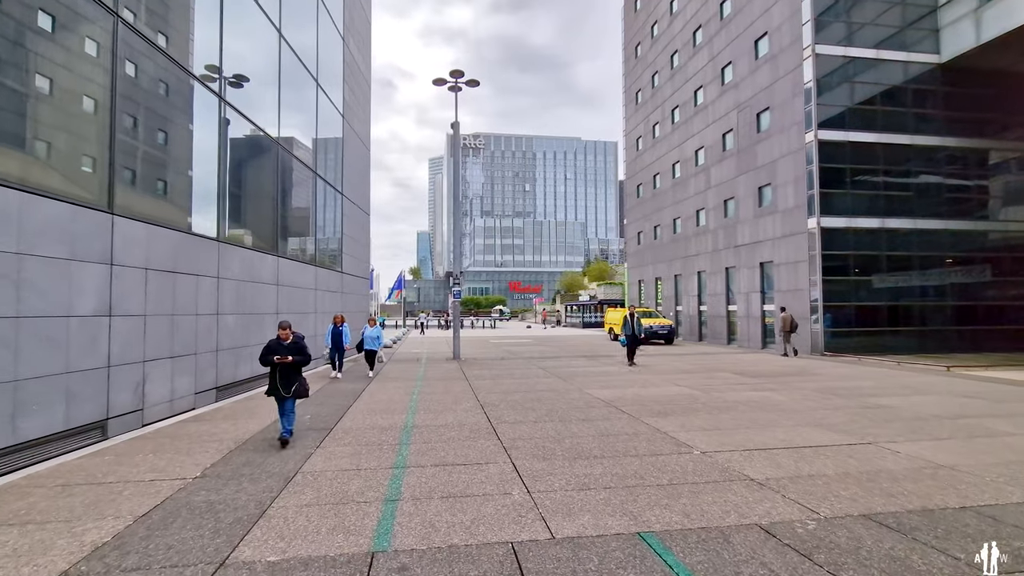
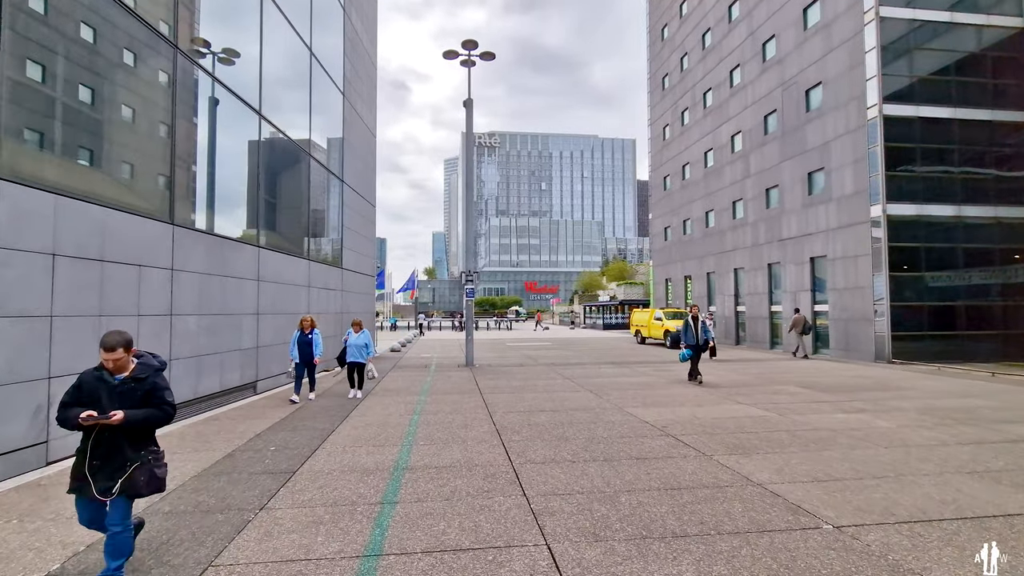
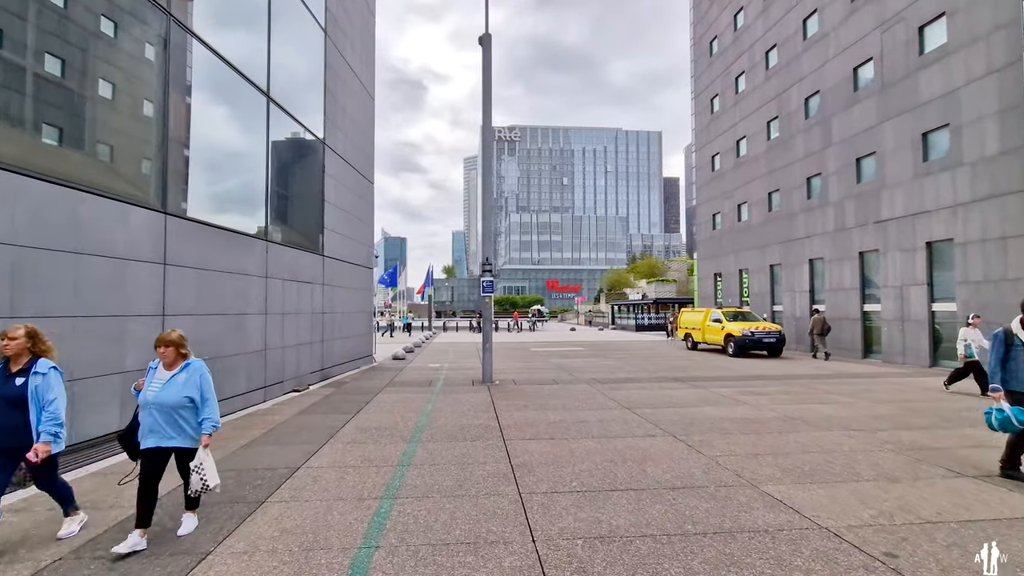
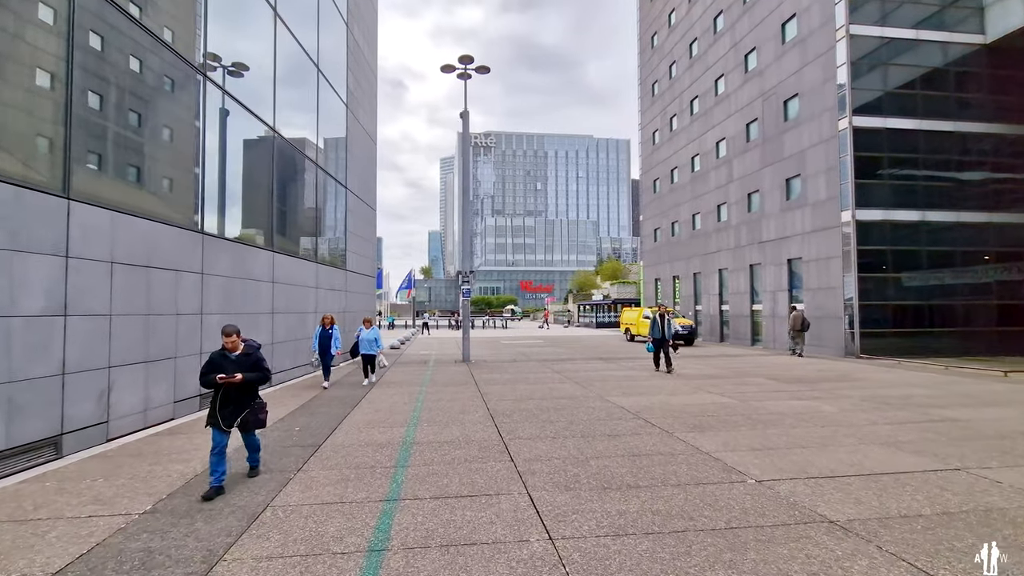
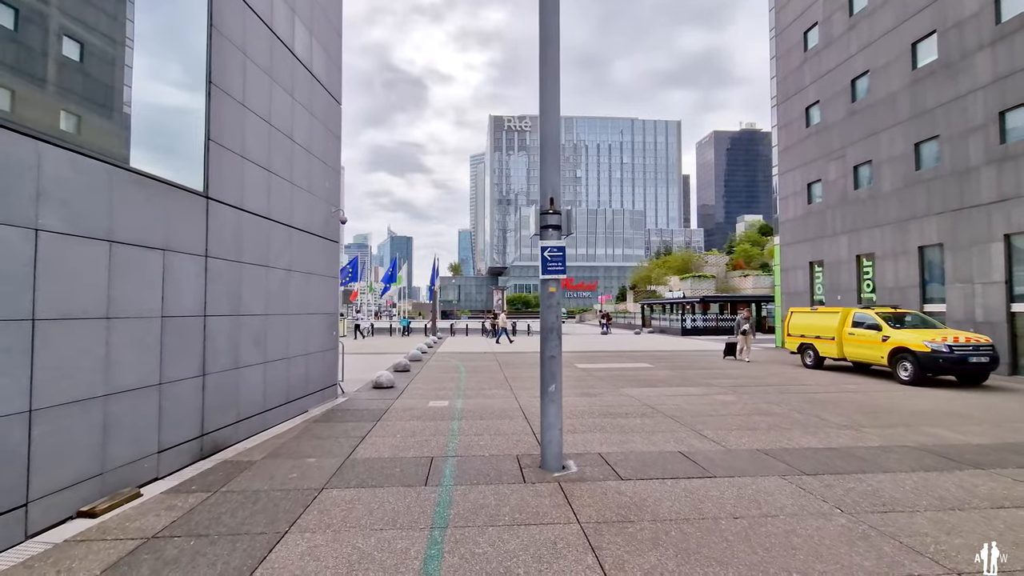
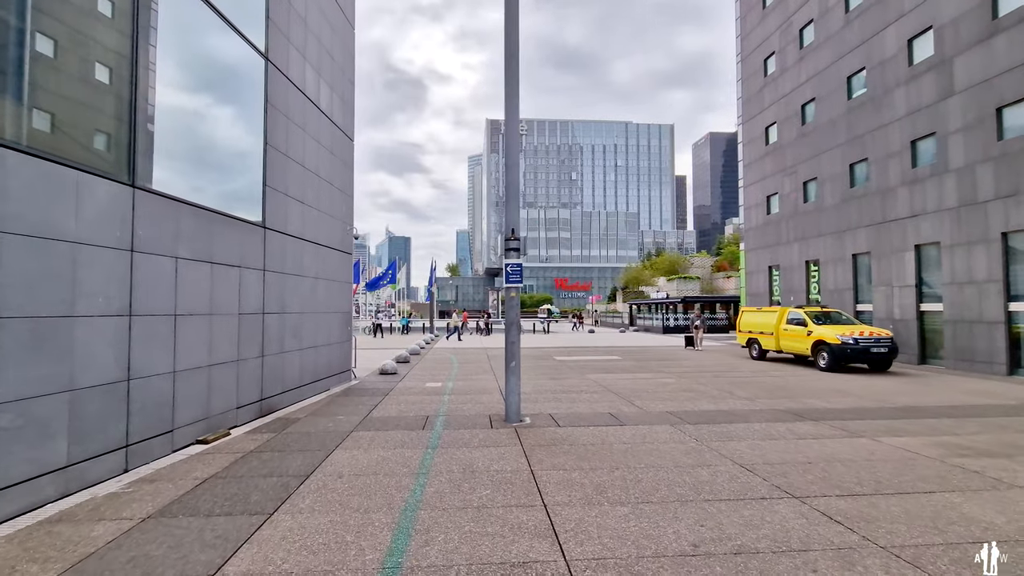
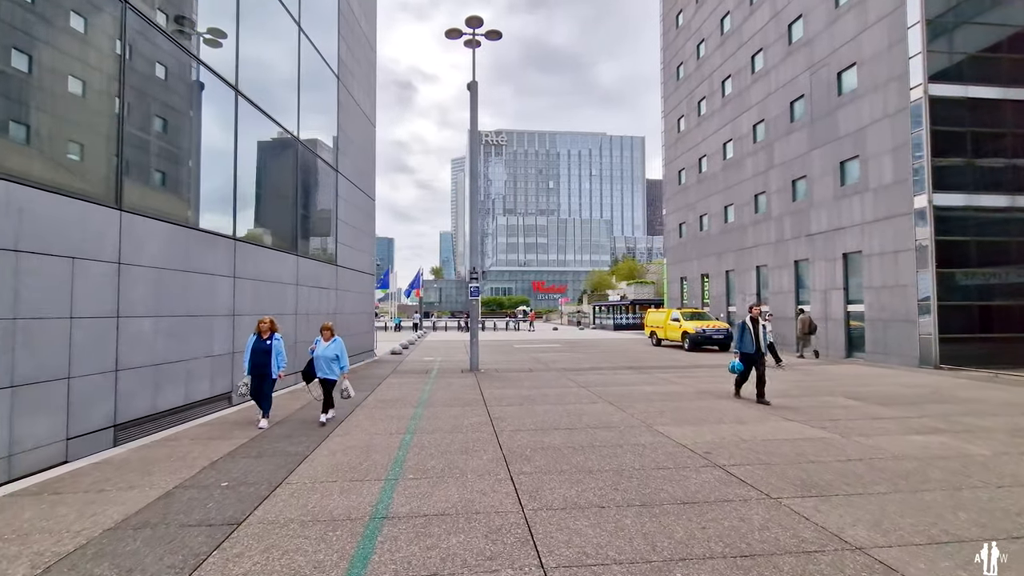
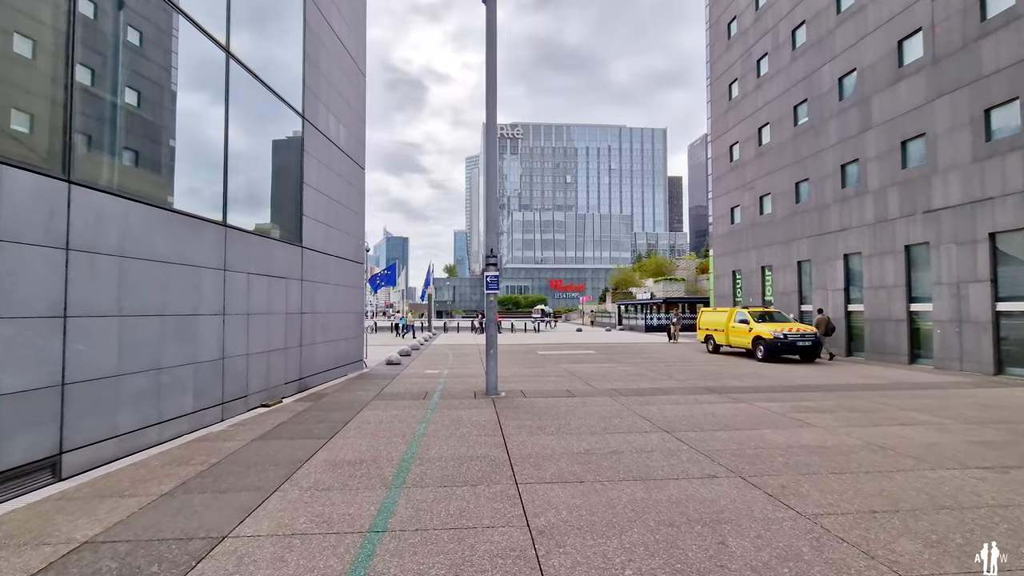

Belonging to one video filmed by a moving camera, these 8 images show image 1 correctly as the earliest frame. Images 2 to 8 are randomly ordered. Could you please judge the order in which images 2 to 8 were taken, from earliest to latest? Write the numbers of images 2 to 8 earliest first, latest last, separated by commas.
4, 2, 7, 3, 8, 6, 5
